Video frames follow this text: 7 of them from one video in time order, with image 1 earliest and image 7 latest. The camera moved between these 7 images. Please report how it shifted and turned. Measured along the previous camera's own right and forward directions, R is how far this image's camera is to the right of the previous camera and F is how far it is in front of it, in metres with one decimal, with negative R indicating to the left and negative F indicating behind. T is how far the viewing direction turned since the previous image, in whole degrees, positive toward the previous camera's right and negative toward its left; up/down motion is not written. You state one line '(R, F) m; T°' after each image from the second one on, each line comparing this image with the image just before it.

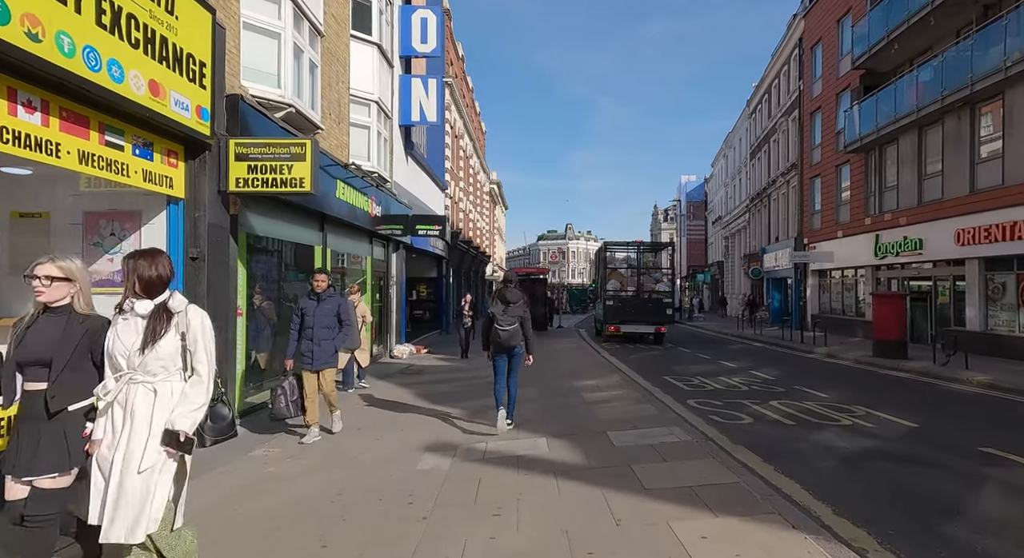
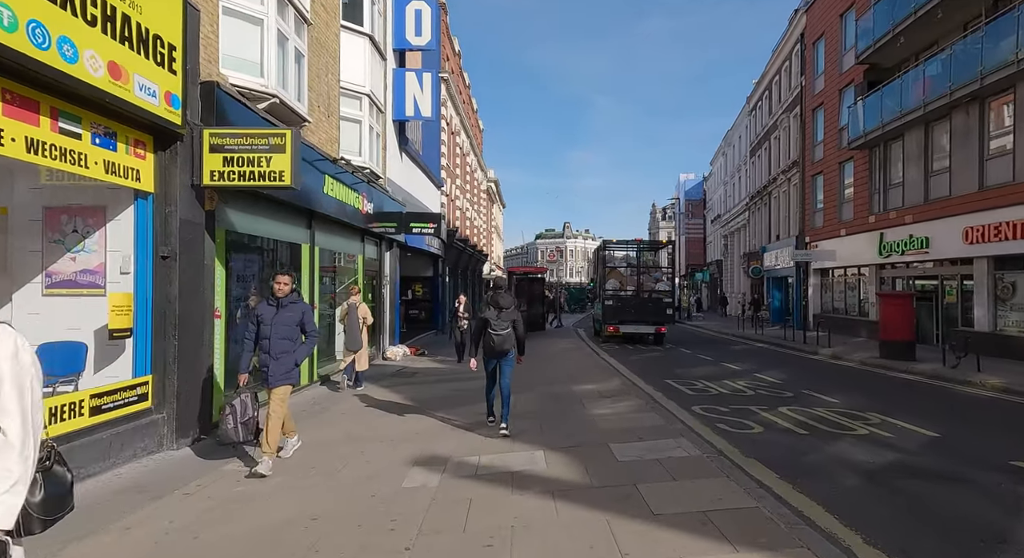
(0.0, +0.4) m; 0°
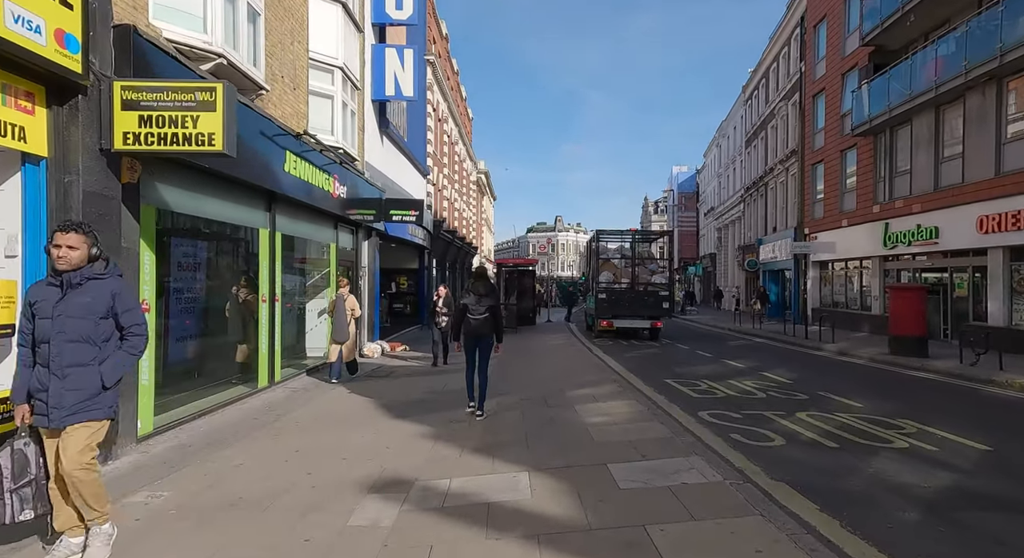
(+0.1, +1.0) m; +1°
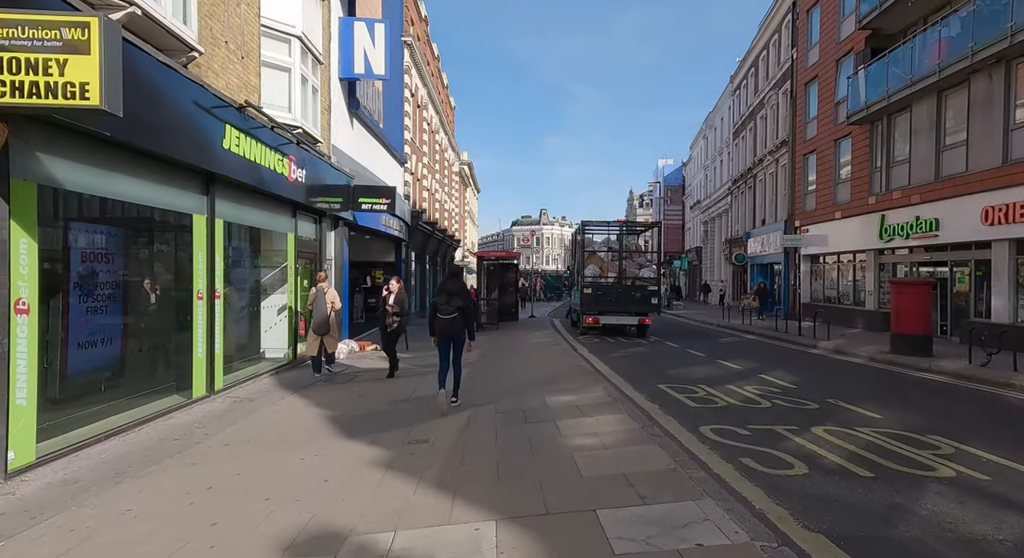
(+0.1, +1.0) m; +2°
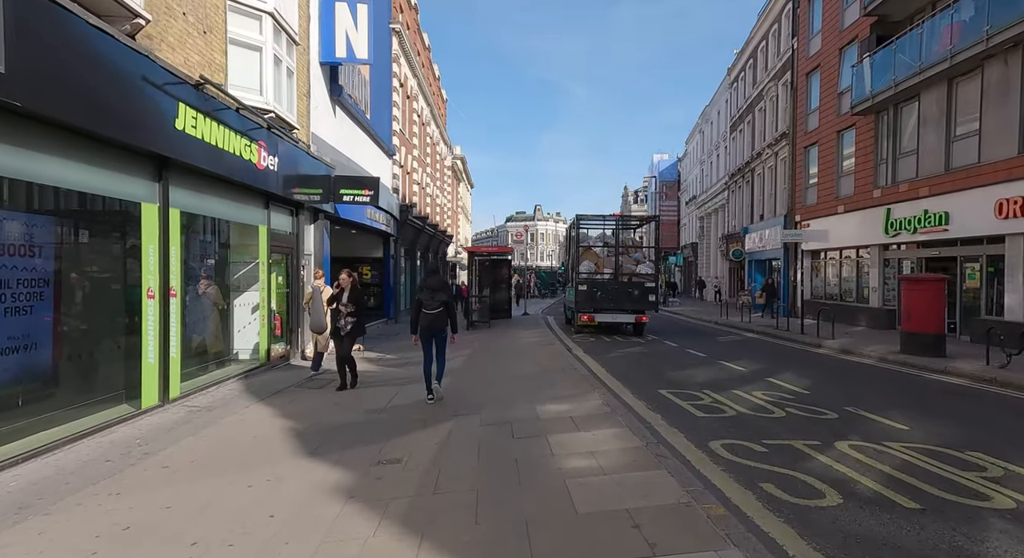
(+0.1, +0.7) m; +1°
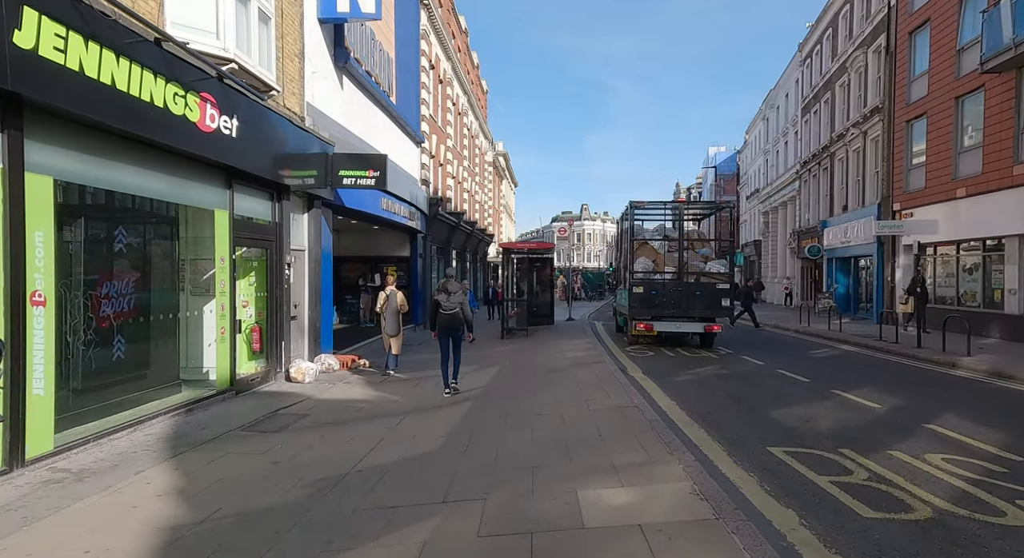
(+0.2, +2.6) m; -5°
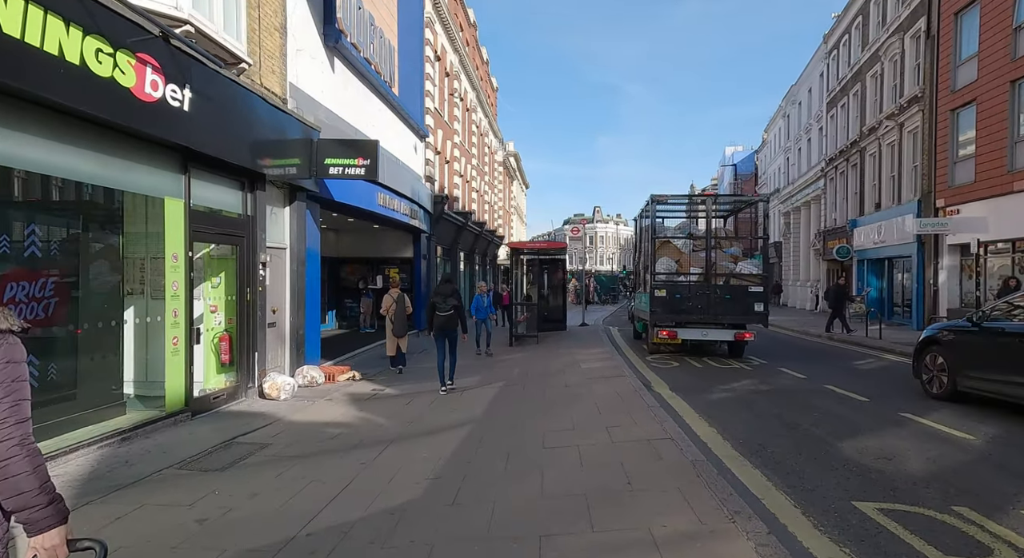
(+0.1, +1.3) m; -1°
